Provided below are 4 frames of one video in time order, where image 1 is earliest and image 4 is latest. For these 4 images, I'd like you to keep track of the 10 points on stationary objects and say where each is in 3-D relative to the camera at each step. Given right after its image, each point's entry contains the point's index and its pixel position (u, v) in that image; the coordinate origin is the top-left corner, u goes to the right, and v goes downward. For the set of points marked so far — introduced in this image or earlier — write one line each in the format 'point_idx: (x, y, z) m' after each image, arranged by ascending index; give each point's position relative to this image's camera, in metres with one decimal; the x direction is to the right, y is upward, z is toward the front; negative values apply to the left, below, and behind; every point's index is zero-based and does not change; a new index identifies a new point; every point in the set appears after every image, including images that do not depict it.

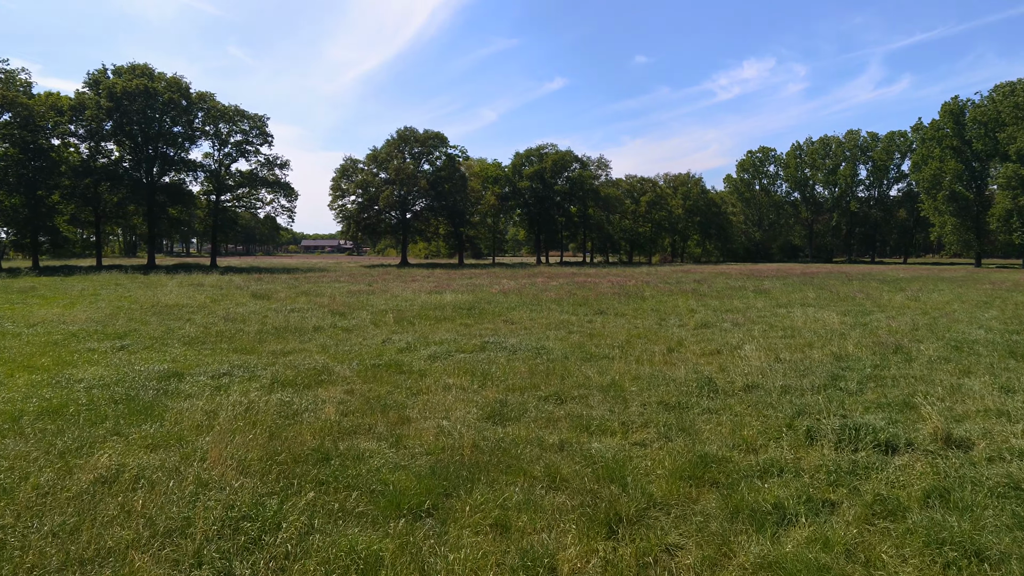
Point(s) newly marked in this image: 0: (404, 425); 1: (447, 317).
0: (-1.0, -1.2, +6.2) m
1: (-1.5, -0.7, +16.0) m
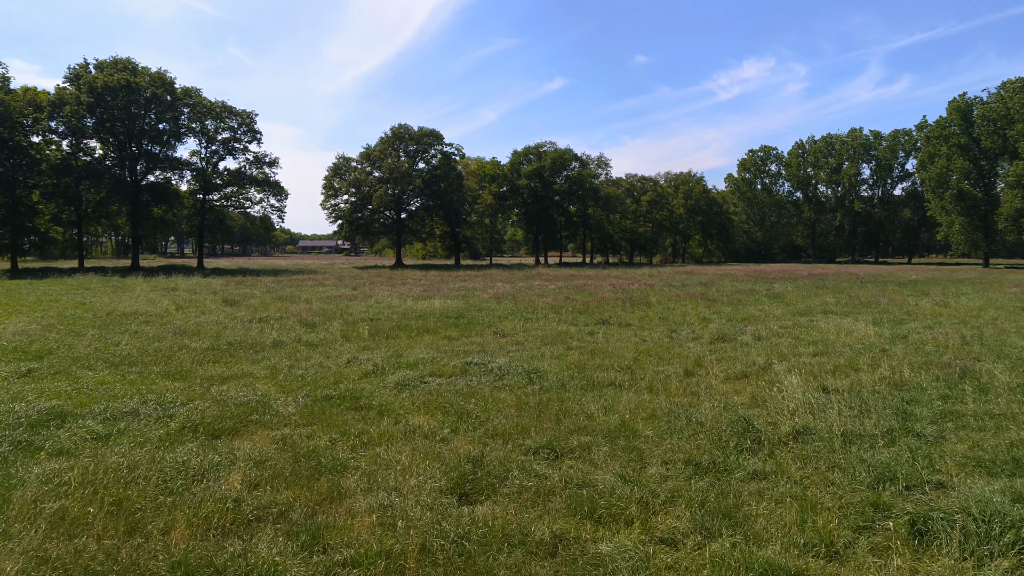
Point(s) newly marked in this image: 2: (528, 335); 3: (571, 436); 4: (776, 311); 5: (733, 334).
0: (-1.1, -1.4, +4.4) m
1: (-1.7, -0.8, +14.2) m
2: (+0.3, -0.9, +13.2) m
3: (+0.5, -1.3, +6.1) m
4: (+6.8, -0.6, +17.9) m
5: (+4.2, -0.9, +13.1) m
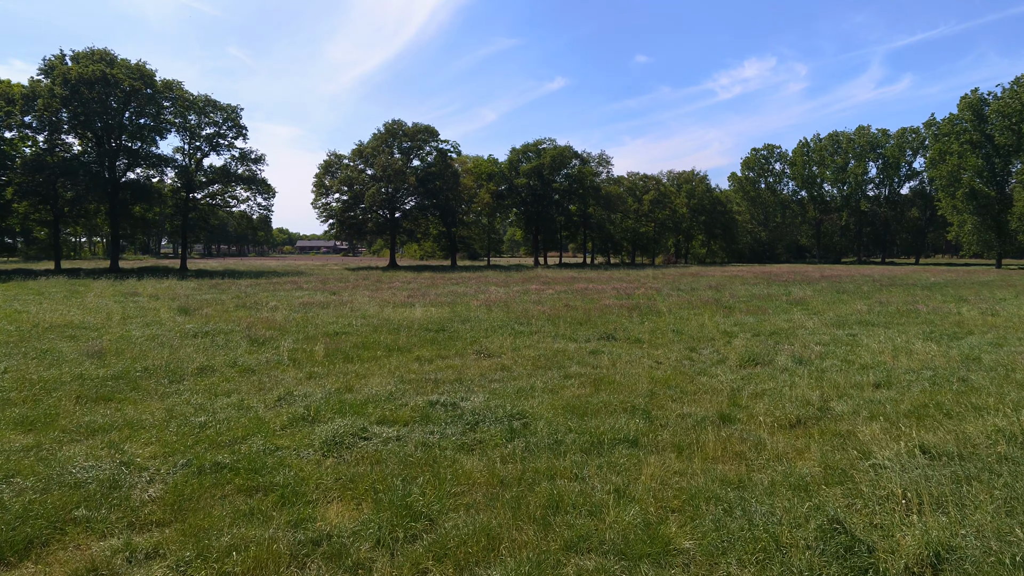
0: (-1.4, -1.5, +2.1) m
1: (-1.9, -1.0, +11.9) m
2: (+0.1, -1.0, +10.9) m
3: (+0.3, -1.5, +3.8) m
4: (+6.5, -0.8, +15.5) m
5: (+3.9, -1.1, +10.8) m
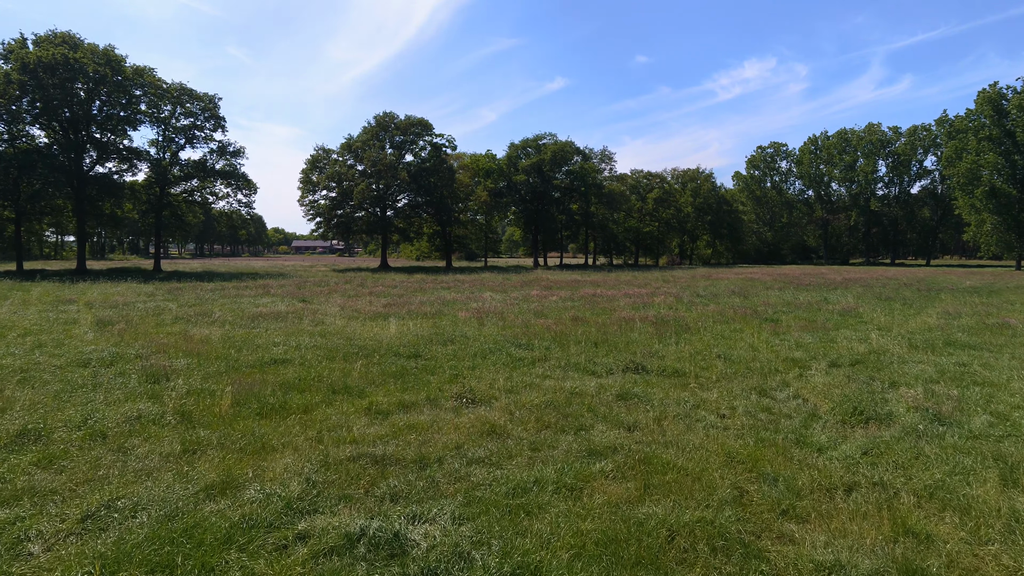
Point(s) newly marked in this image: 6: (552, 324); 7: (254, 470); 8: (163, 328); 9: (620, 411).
0: (-1.4, -1.7, -1.4) m
1: (-2.0, -1.2, +8.4) m
2: (0.0, -1.2, +7.5) m
3: (+0.2, -1.6, +0.4) m
4: (+6.5, -1.0, +12.1) m
5: (+3.9, -1.2, +7.4) m
6: (+0.8, -0.7, +14.5) m
7: (-2.0, -1.4, +5.3) m
8: (-7.1, -0.8, +14.1) m
9: (+1.1, -1.3, +7.2) m
